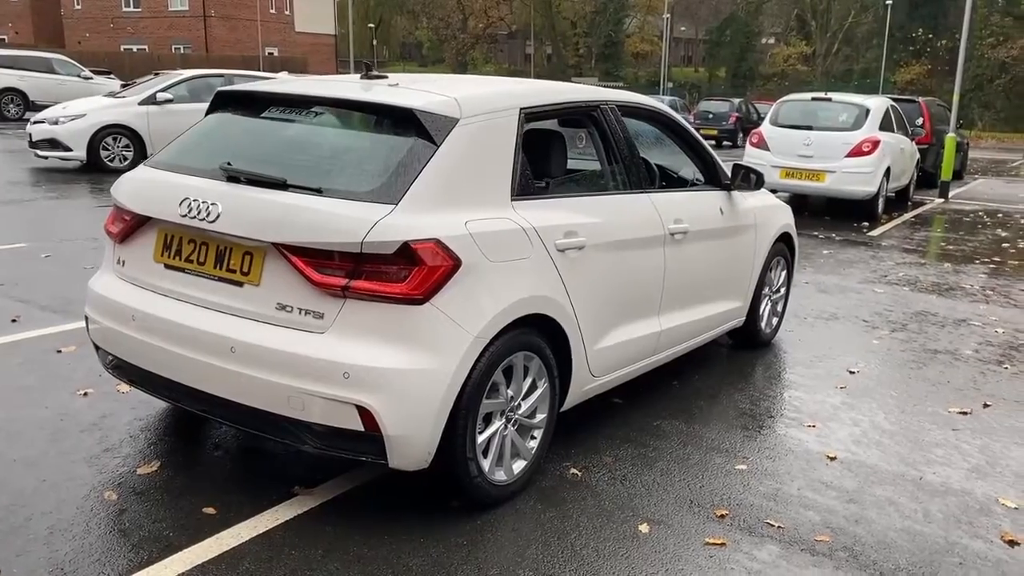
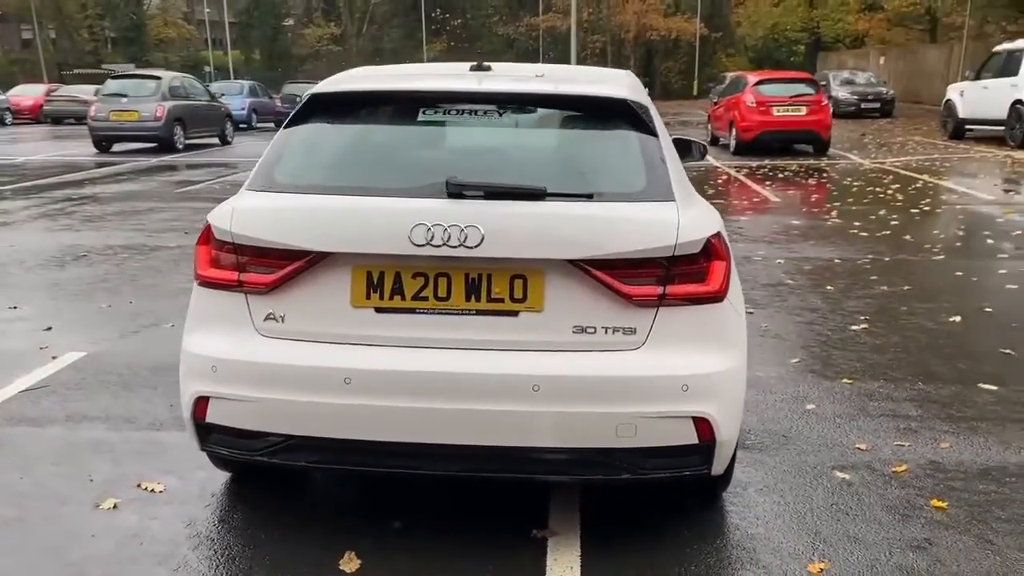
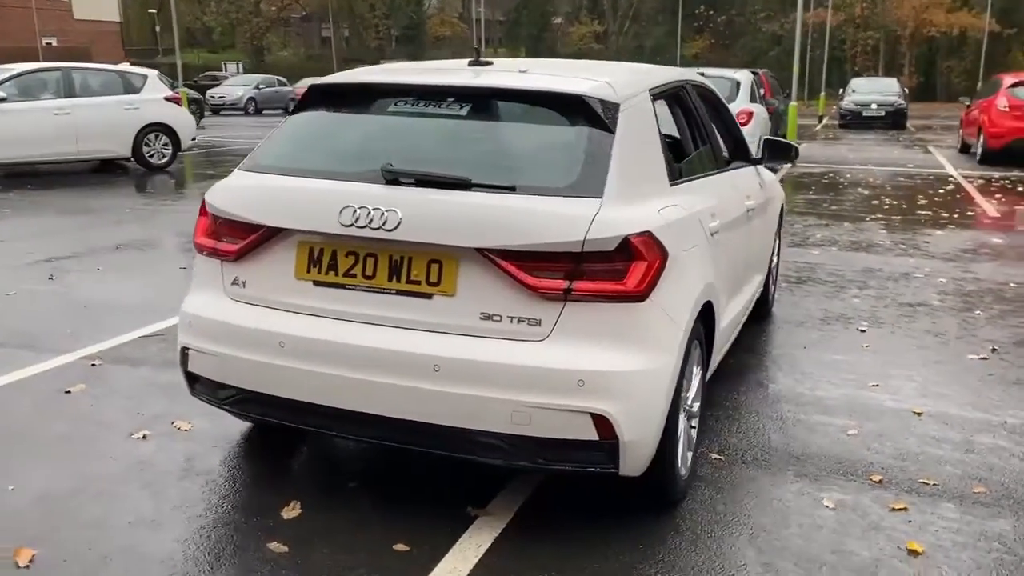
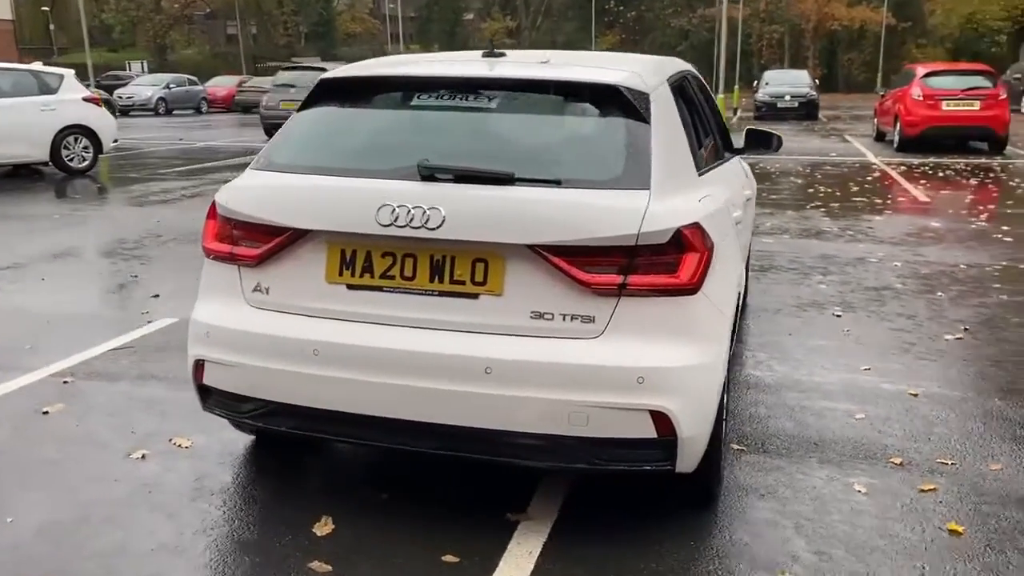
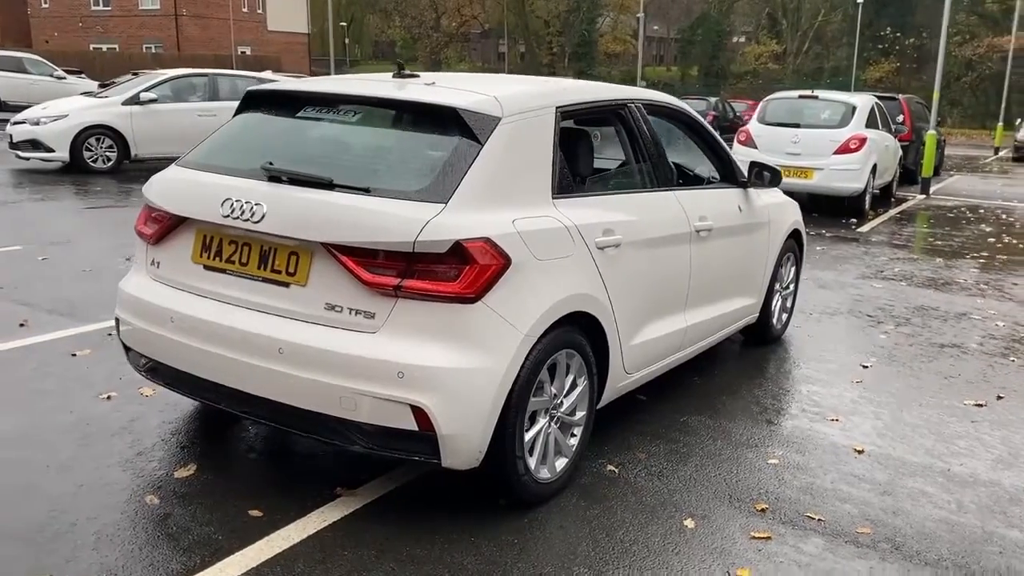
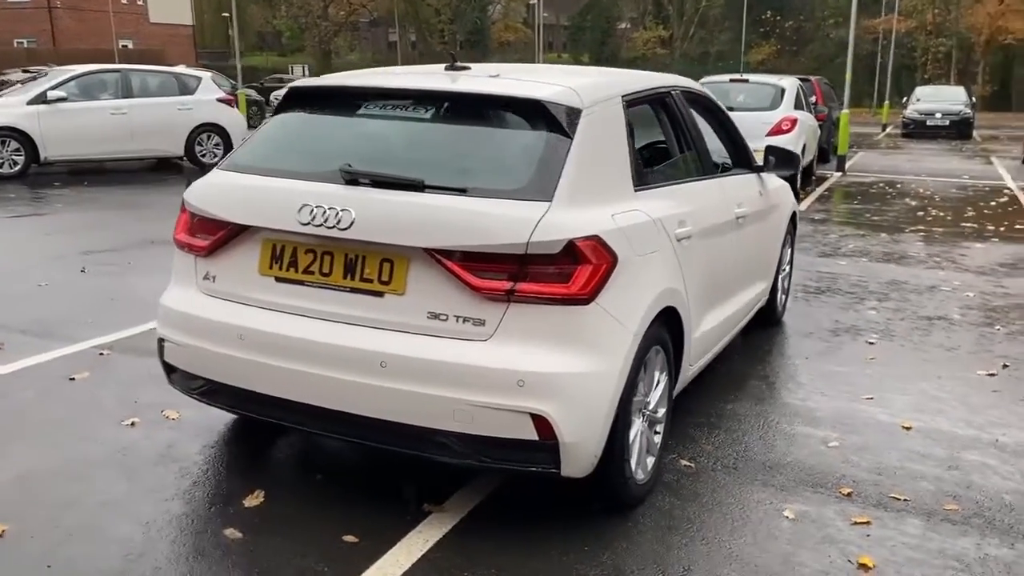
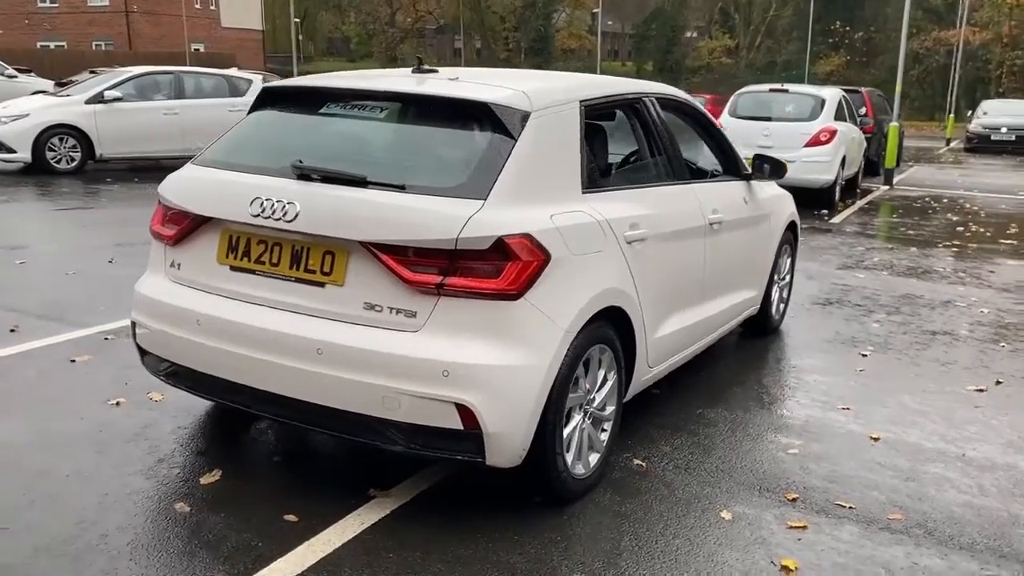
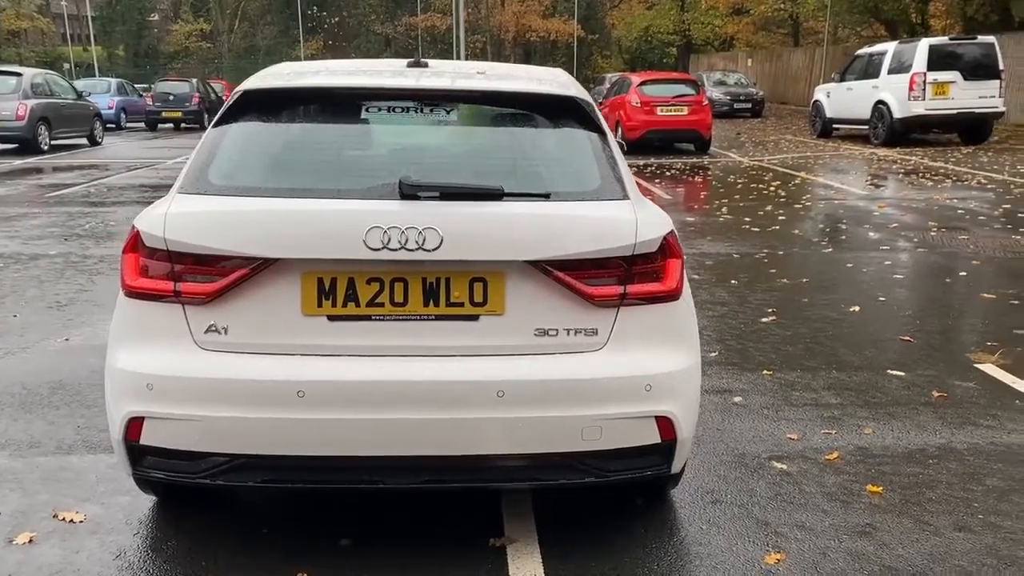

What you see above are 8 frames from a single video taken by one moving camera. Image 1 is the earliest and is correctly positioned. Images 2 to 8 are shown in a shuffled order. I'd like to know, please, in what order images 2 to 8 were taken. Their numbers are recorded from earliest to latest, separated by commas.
5, 7, 6, 3, 4, 2, 8
